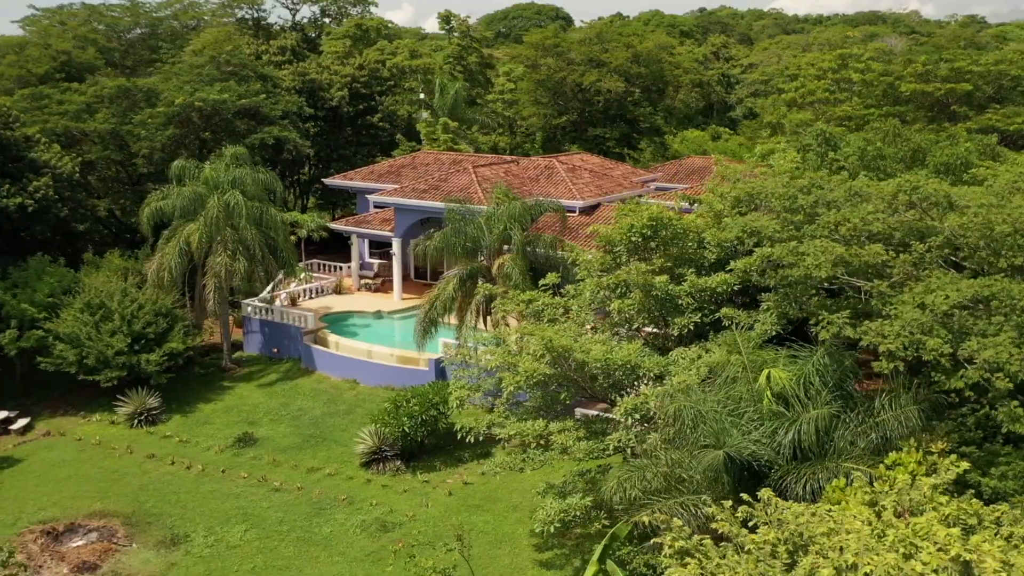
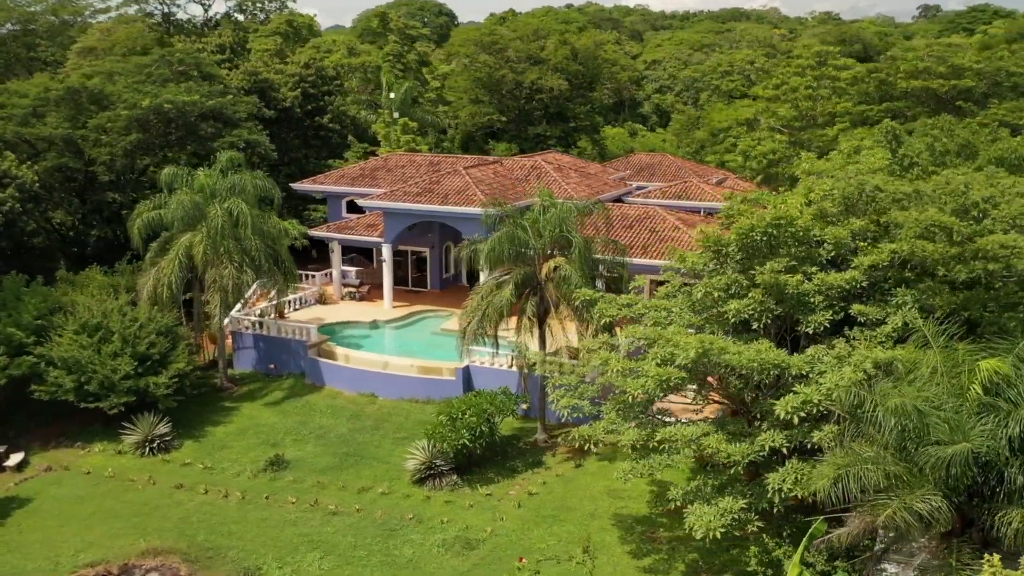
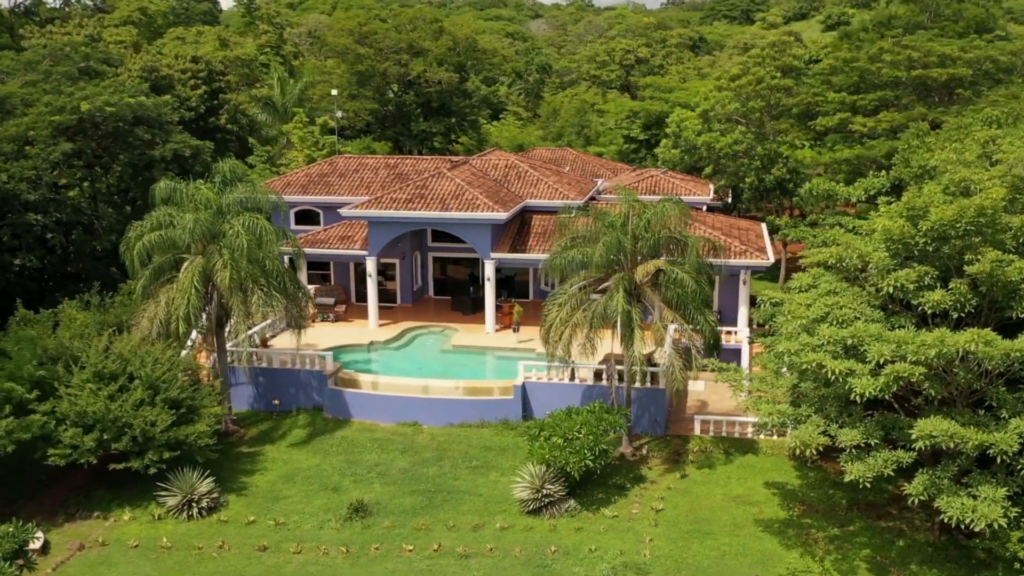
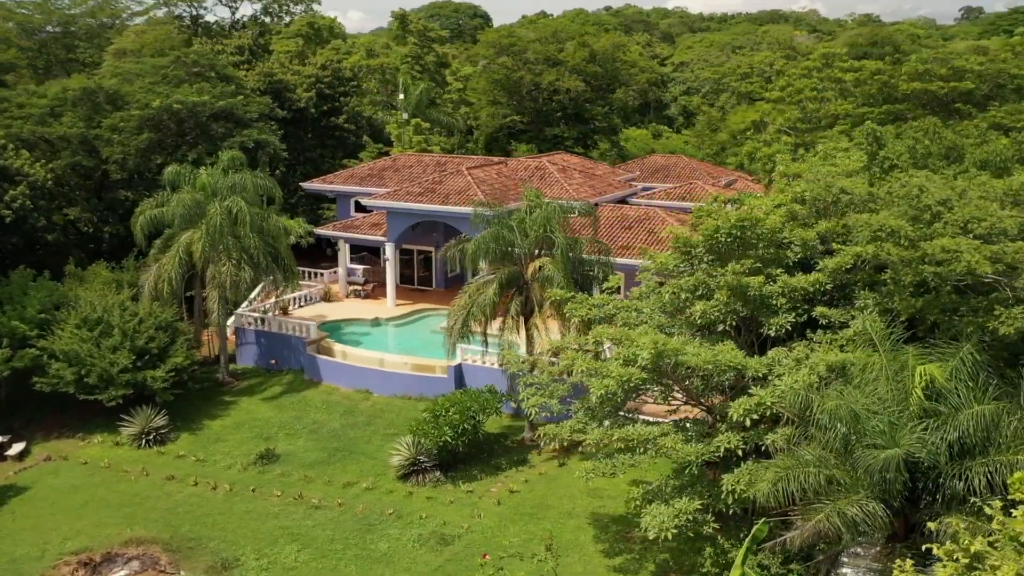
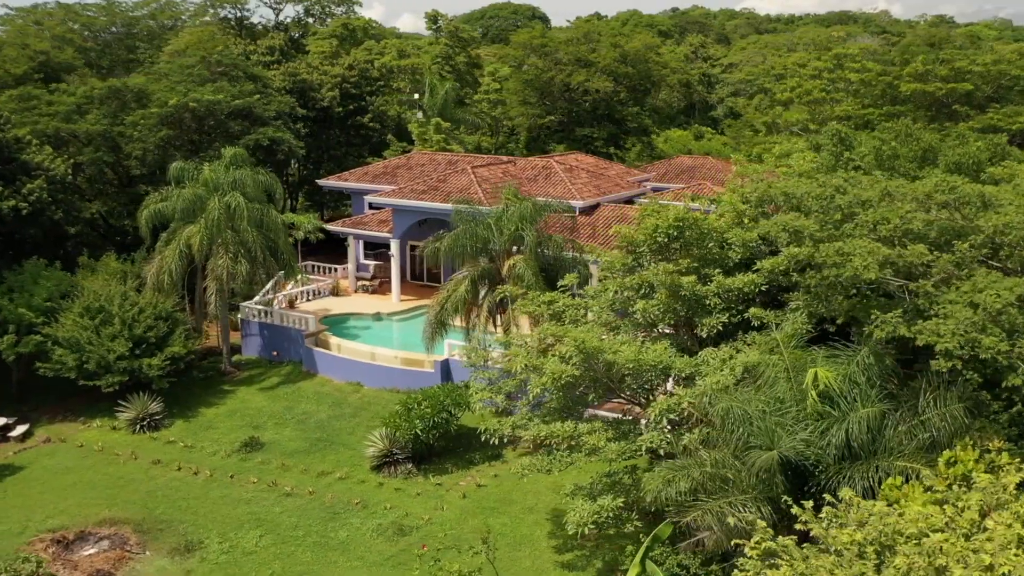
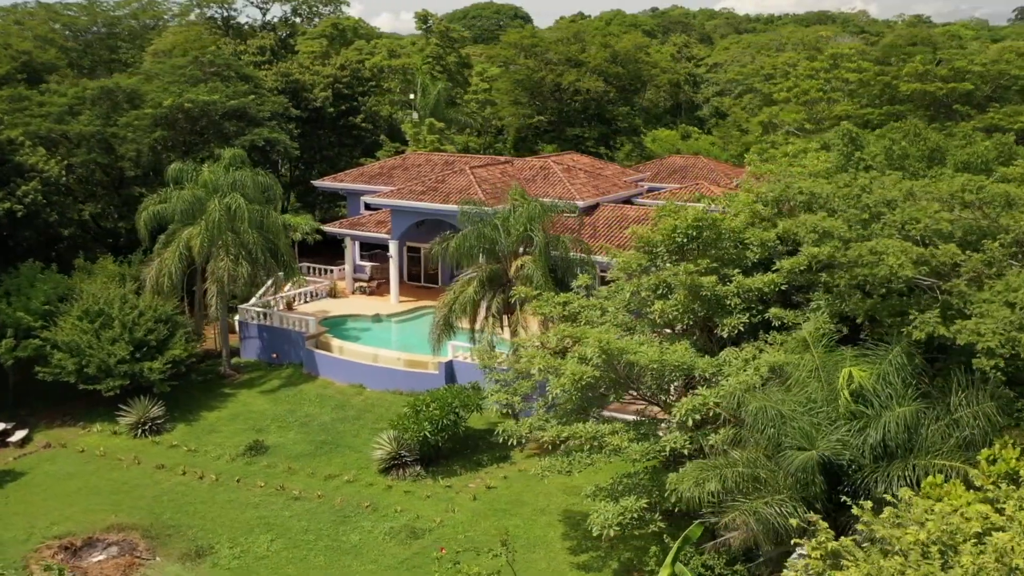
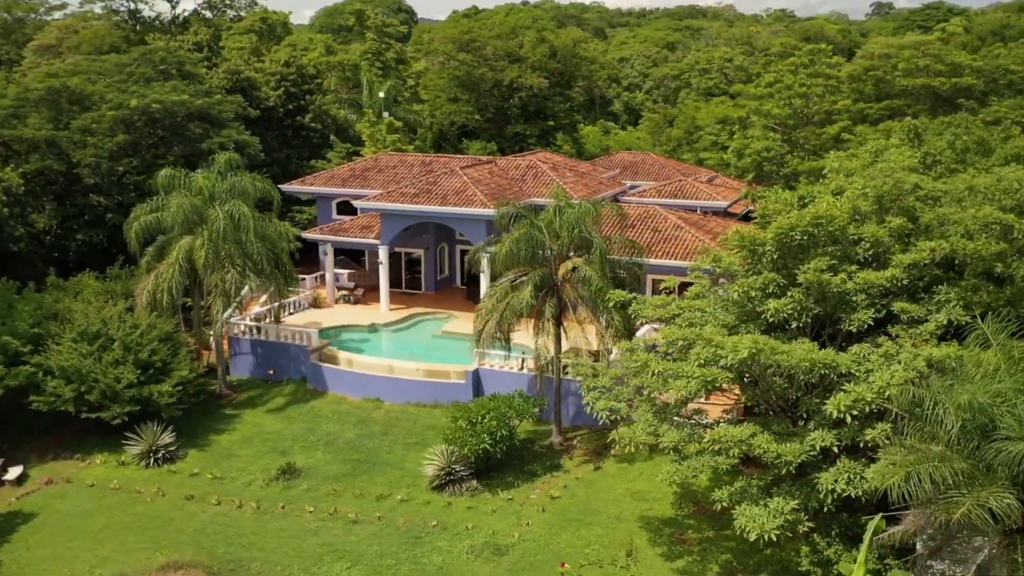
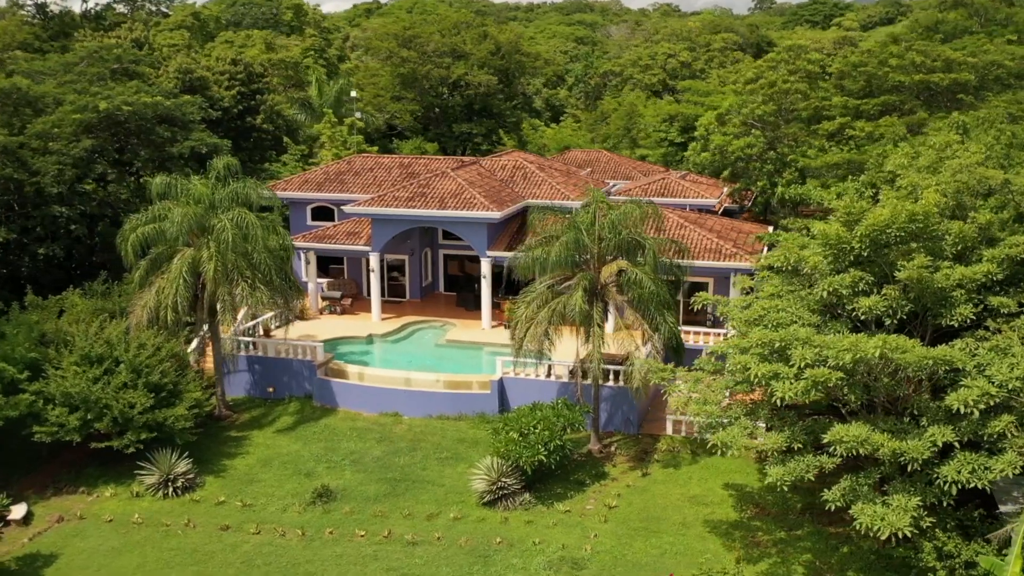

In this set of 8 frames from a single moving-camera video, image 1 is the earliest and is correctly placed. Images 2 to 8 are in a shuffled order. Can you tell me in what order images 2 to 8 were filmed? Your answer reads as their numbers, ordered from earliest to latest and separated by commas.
5, 6, 4, 2, 7, 8, 3
